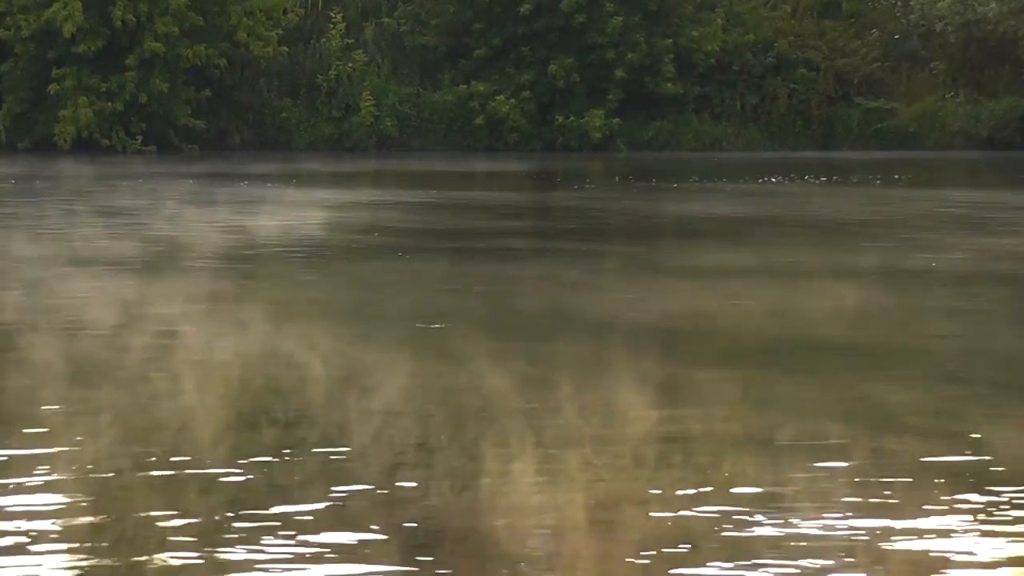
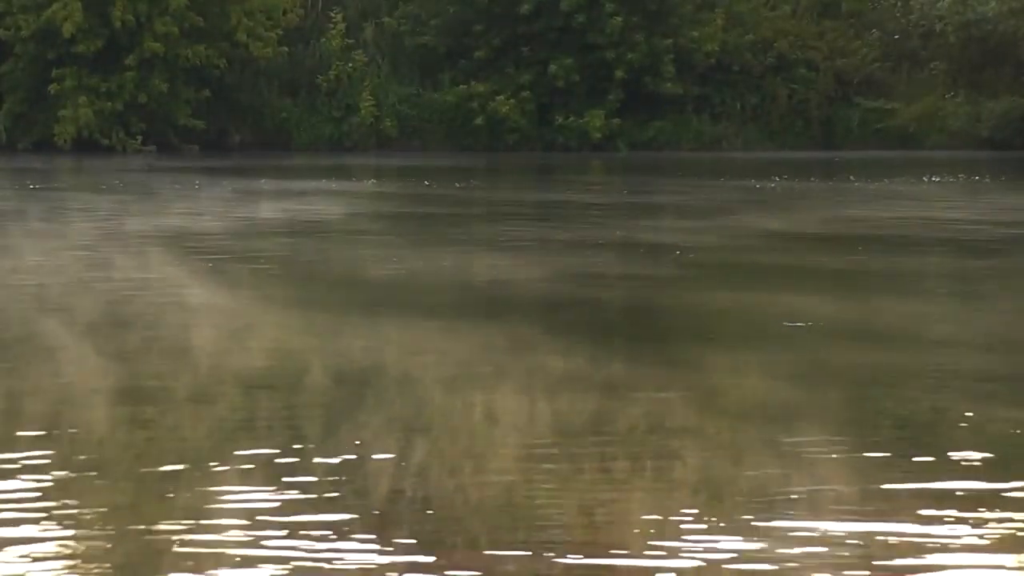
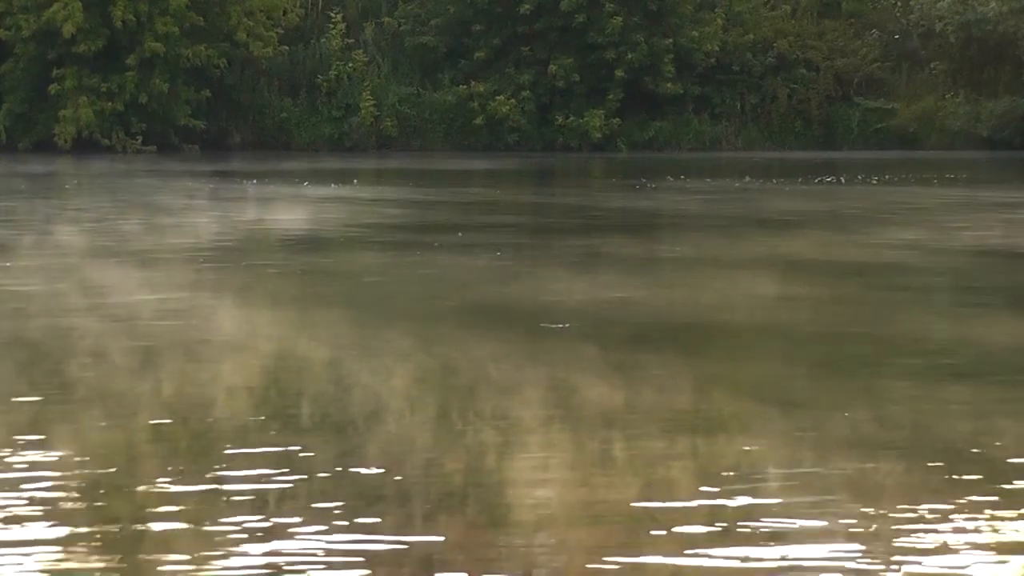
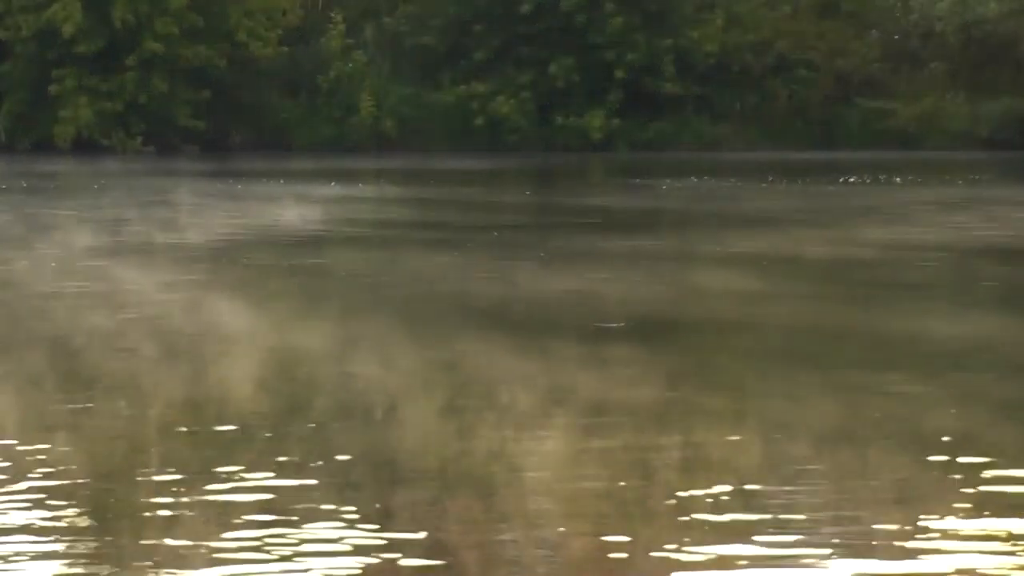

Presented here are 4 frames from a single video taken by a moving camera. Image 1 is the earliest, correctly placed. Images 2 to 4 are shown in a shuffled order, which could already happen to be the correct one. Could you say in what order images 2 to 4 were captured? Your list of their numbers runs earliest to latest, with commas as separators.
3, 4, 2
